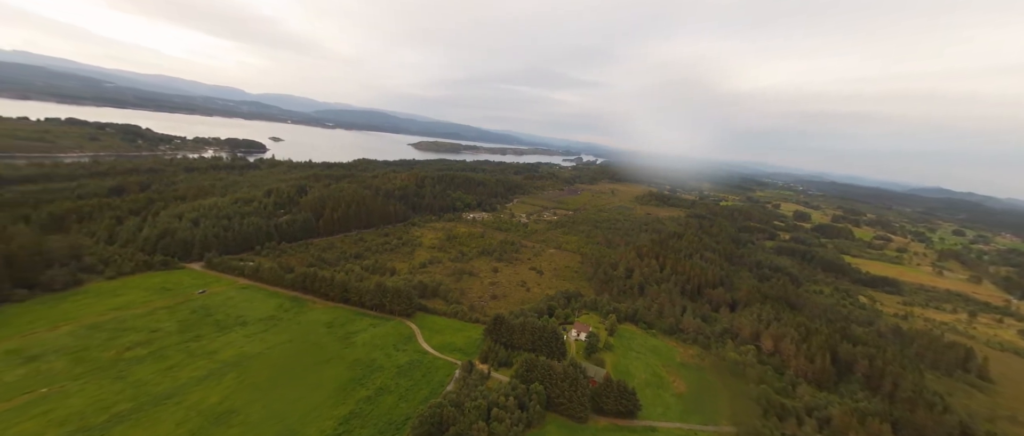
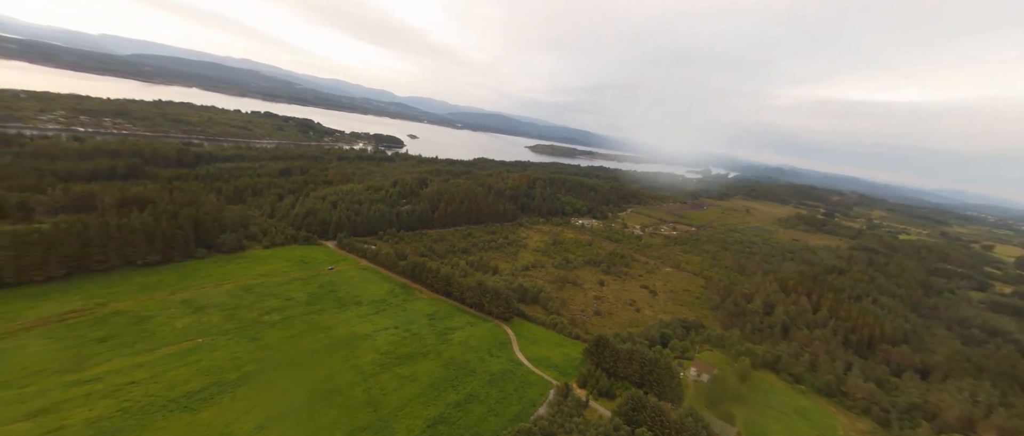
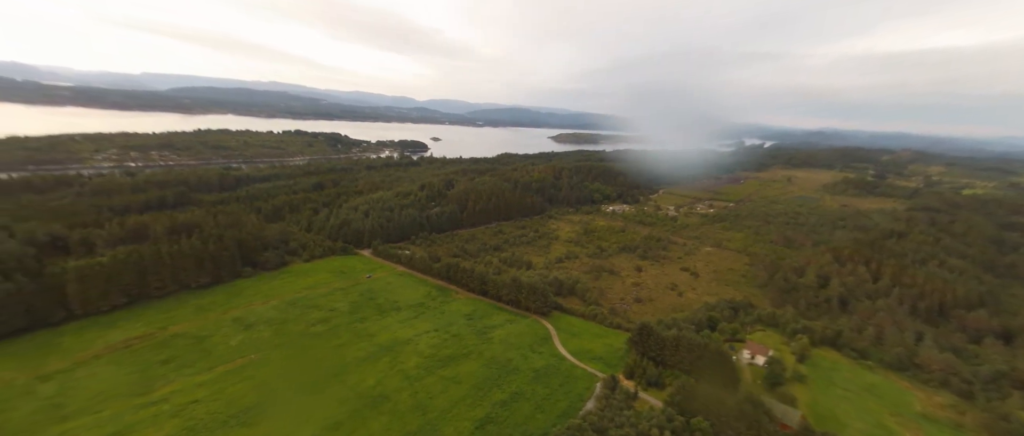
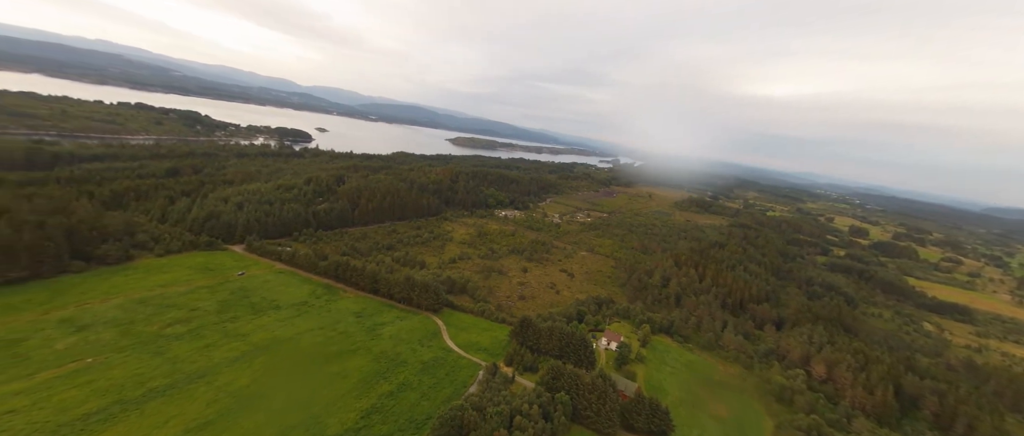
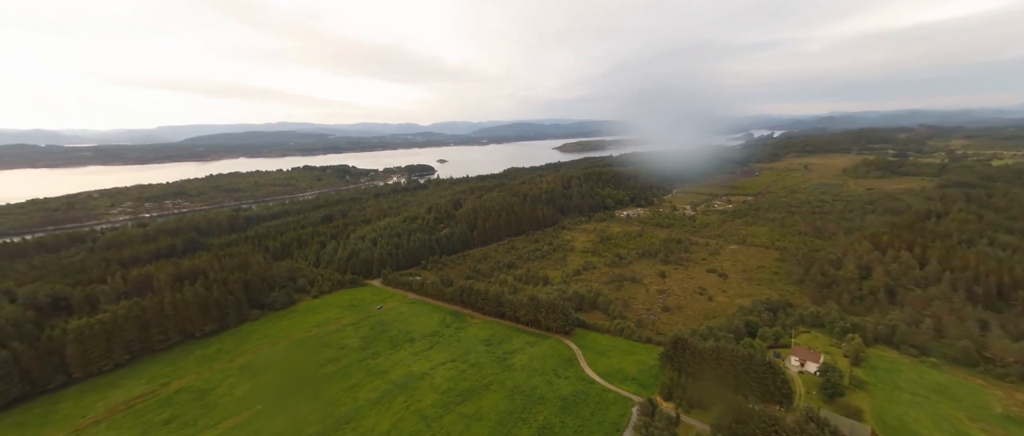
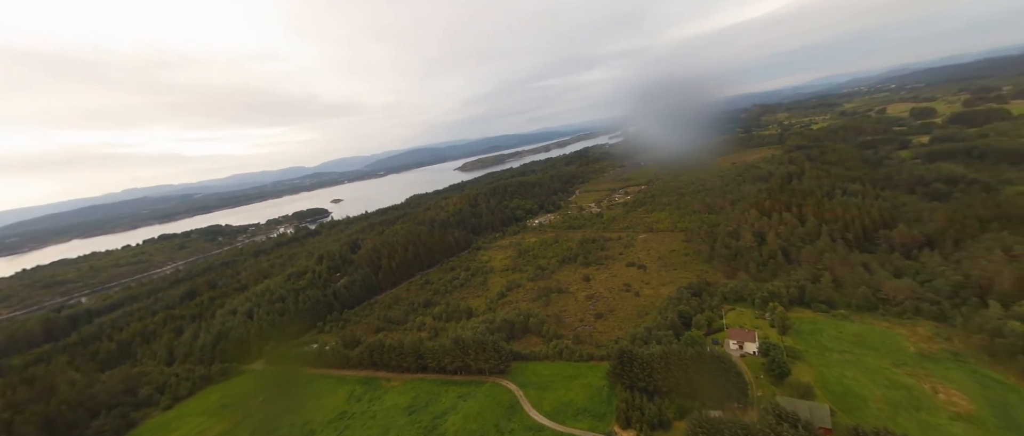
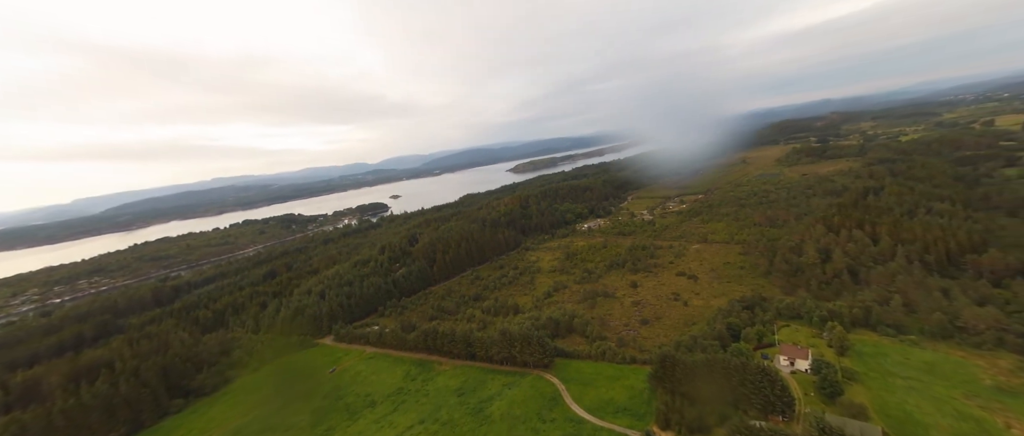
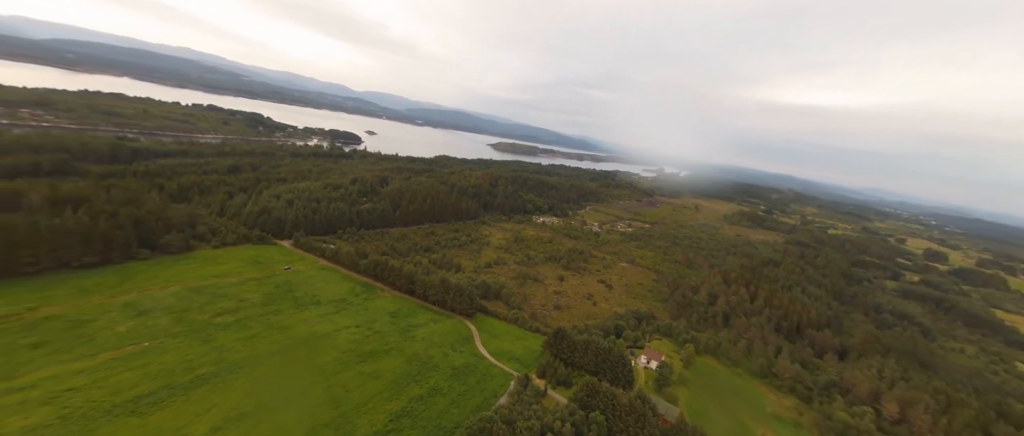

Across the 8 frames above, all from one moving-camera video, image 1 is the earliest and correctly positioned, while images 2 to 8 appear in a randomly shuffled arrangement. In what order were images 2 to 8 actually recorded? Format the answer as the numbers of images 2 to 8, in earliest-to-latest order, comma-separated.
4, 8, 2, 3, 5, 7, 6
